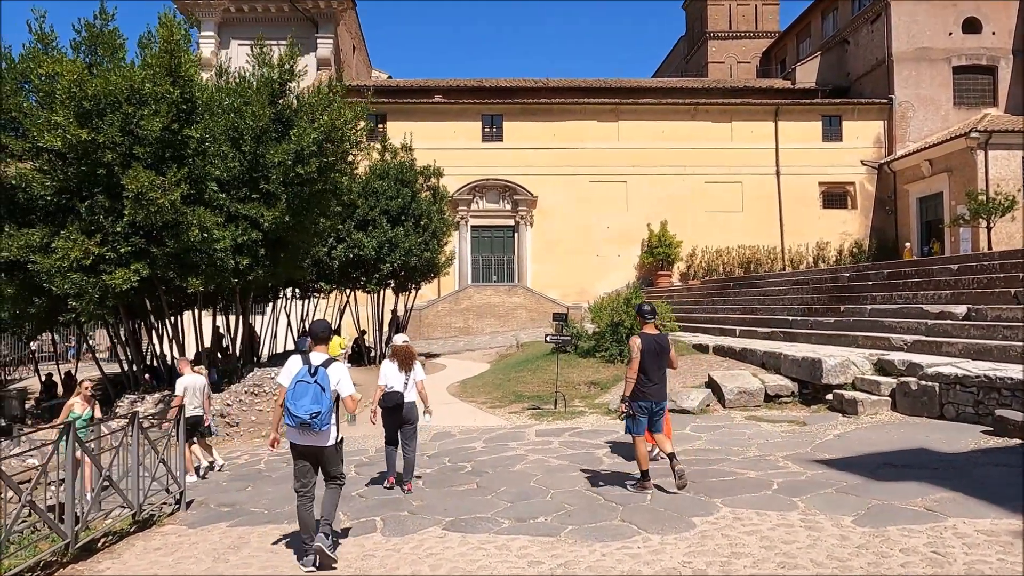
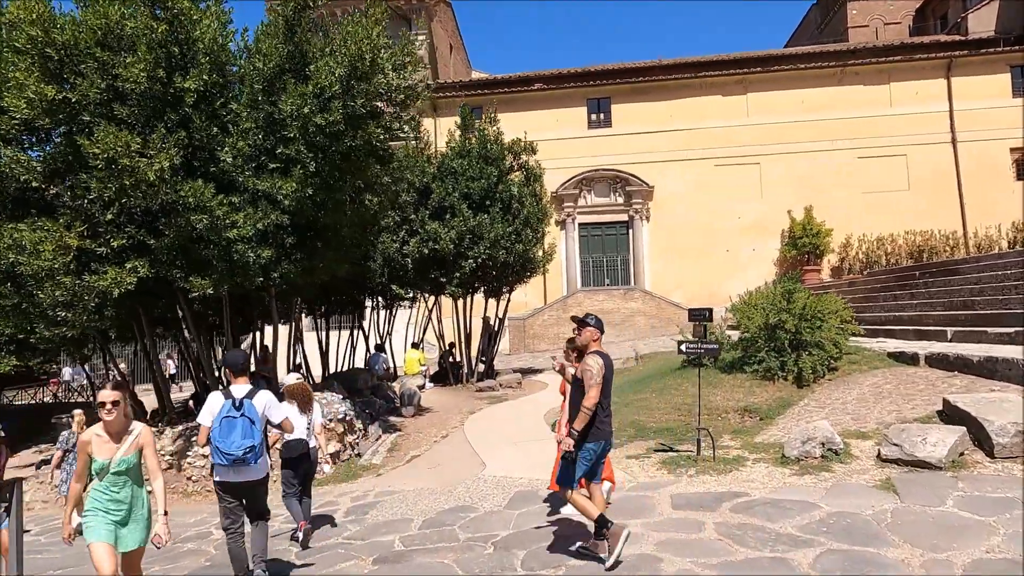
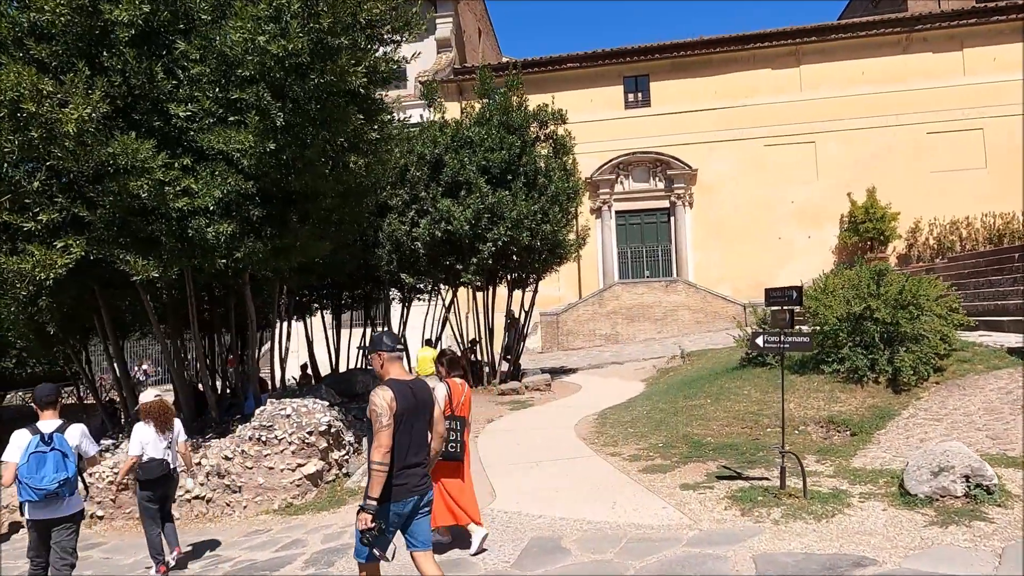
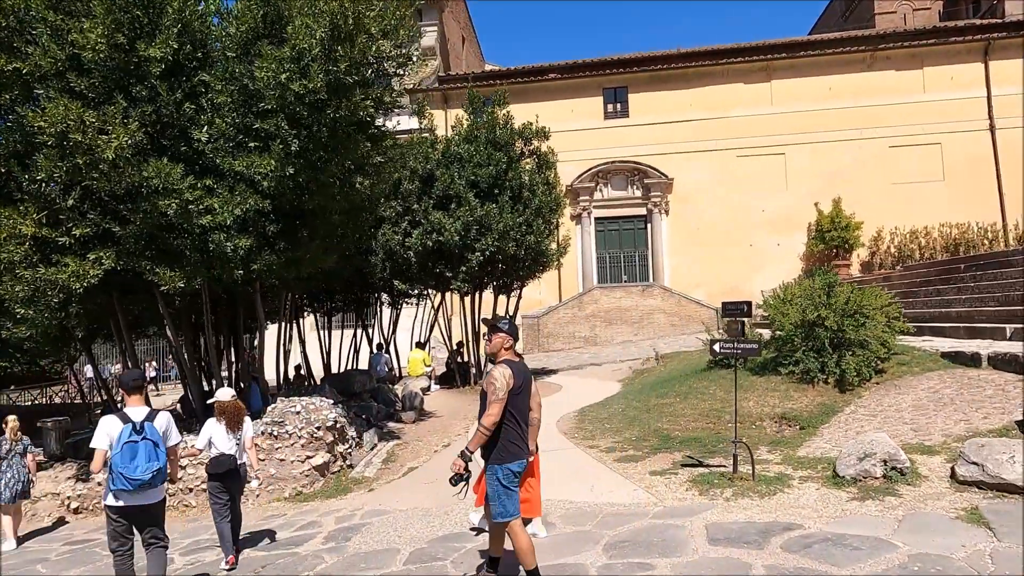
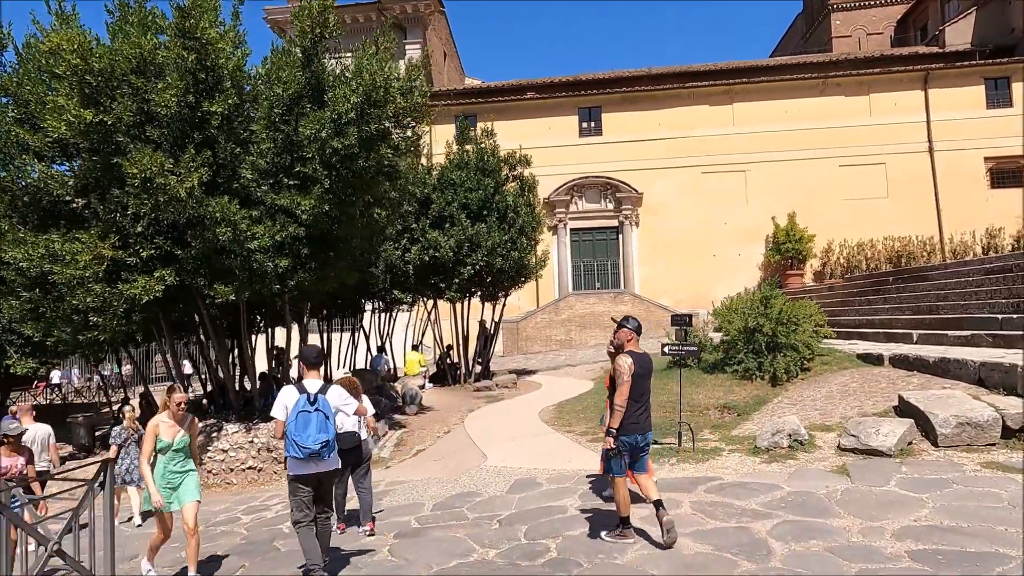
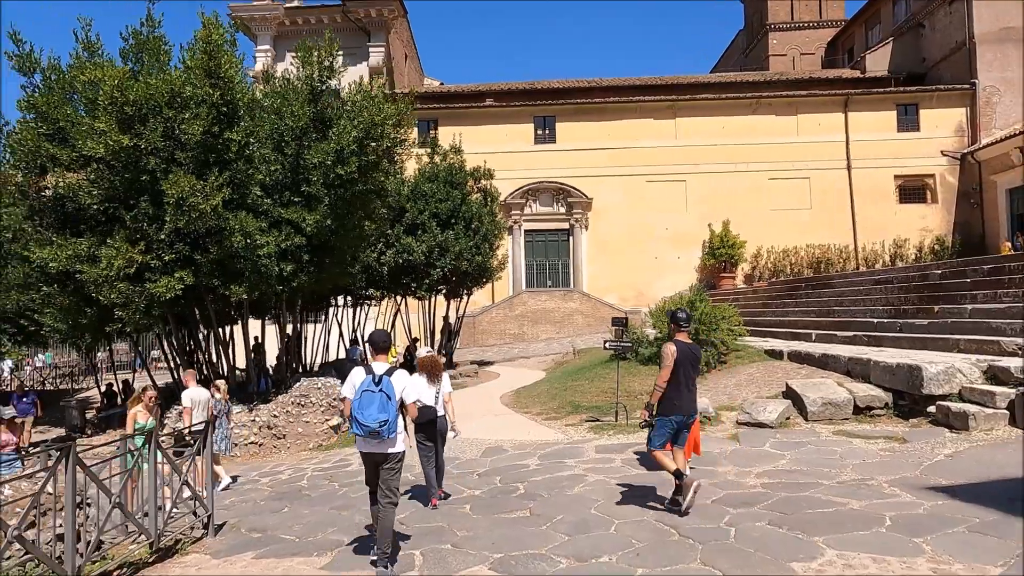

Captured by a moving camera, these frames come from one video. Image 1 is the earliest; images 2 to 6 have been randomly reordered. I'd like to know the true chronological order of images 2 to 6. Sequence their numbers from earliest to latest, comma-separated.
6, 5, 2, 4, 3
